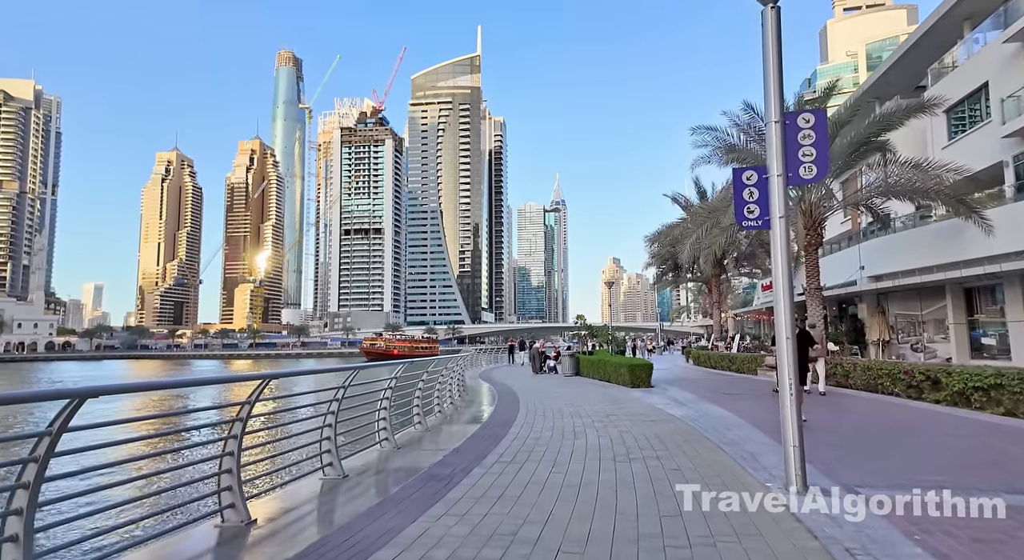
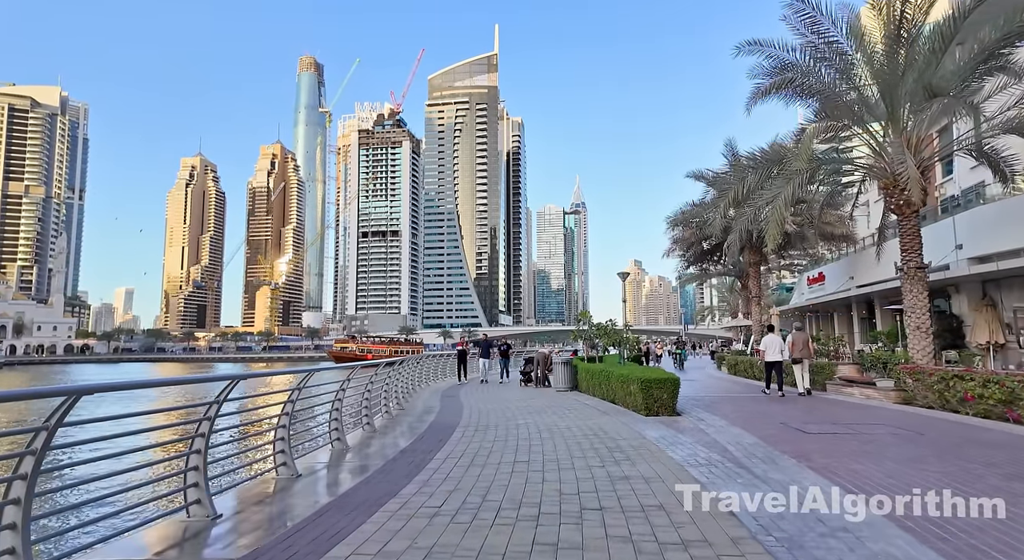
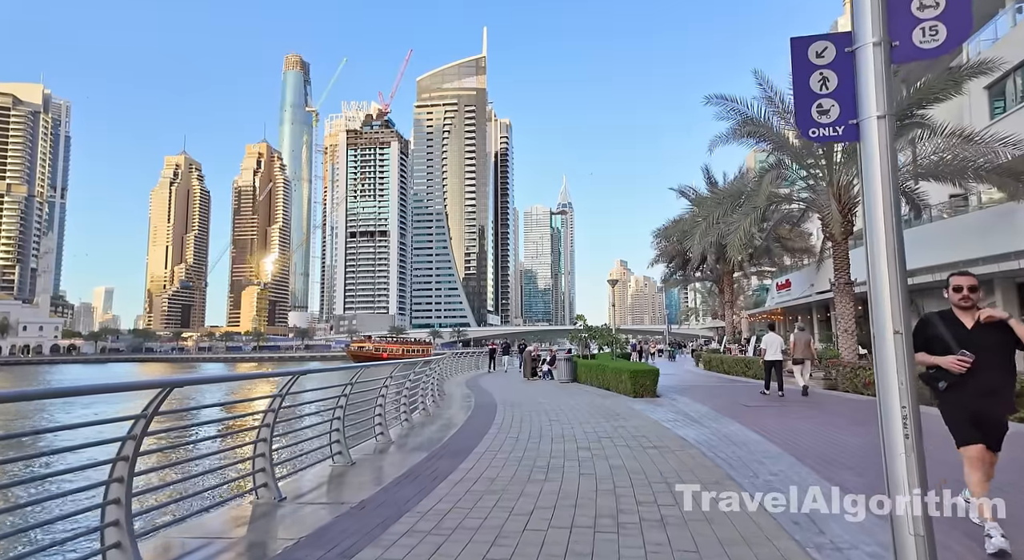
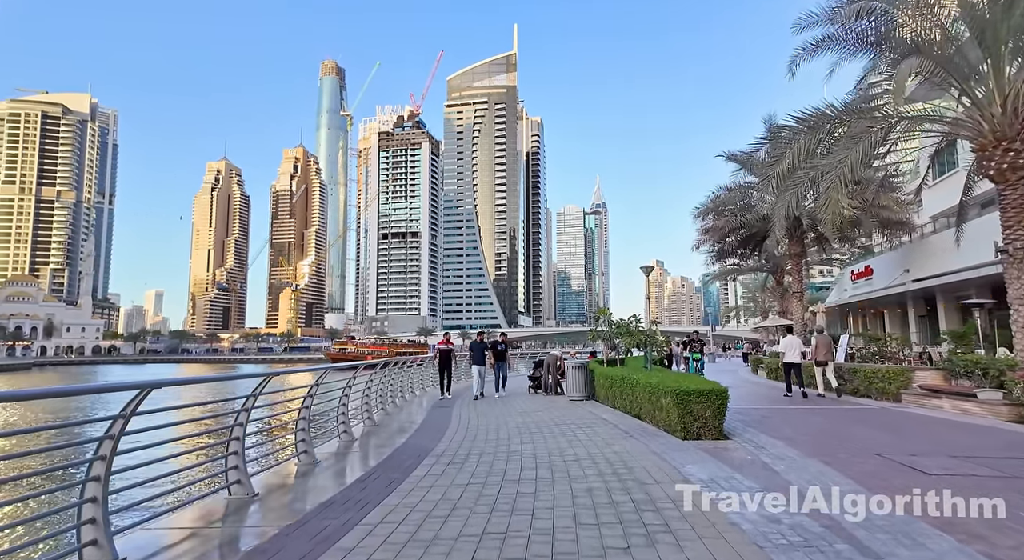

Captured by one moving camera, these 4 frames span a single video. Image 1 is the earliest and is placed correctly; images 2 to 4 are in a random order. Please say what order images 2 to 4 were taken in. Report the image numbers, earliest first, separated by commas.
3, 2, 4
